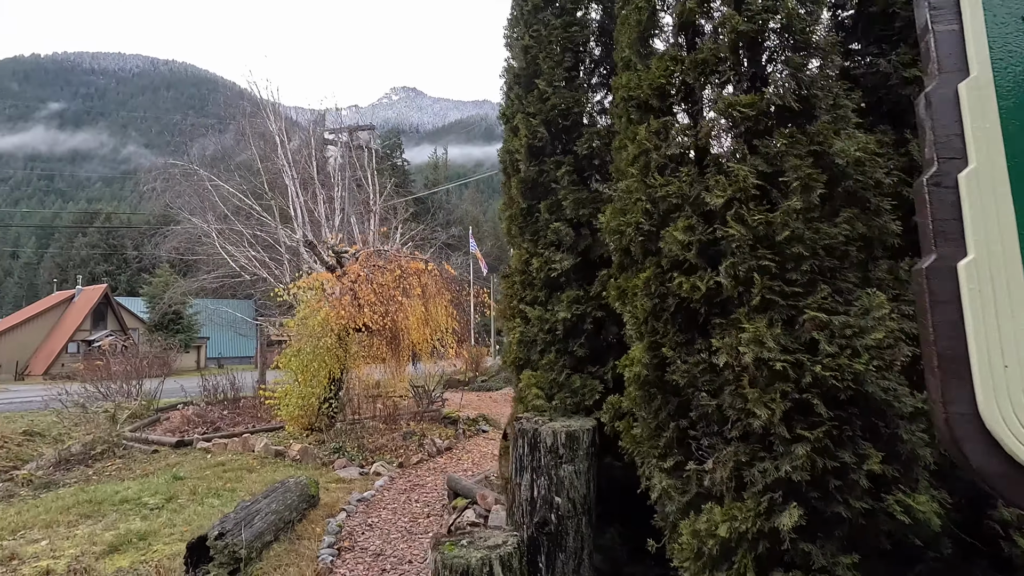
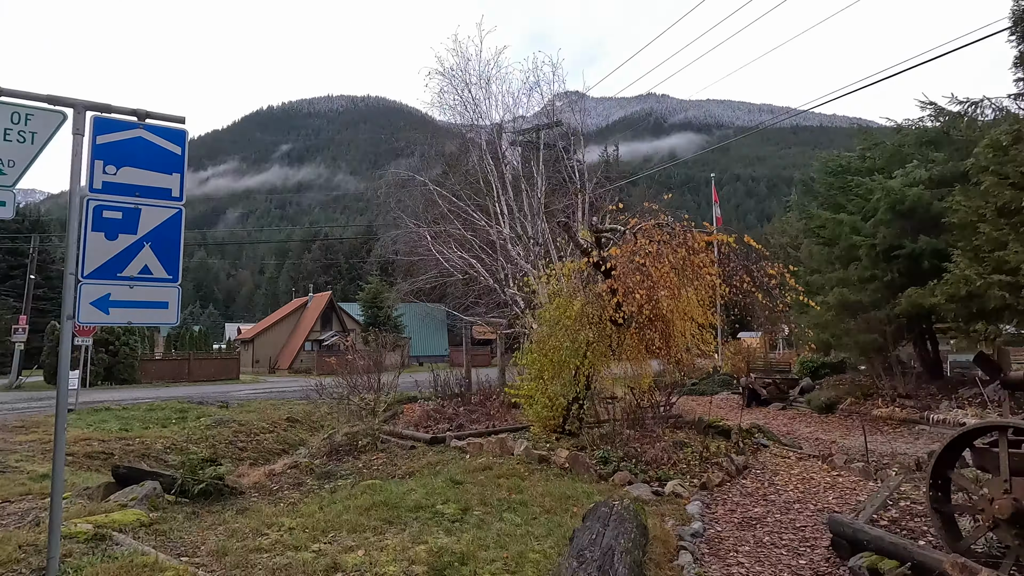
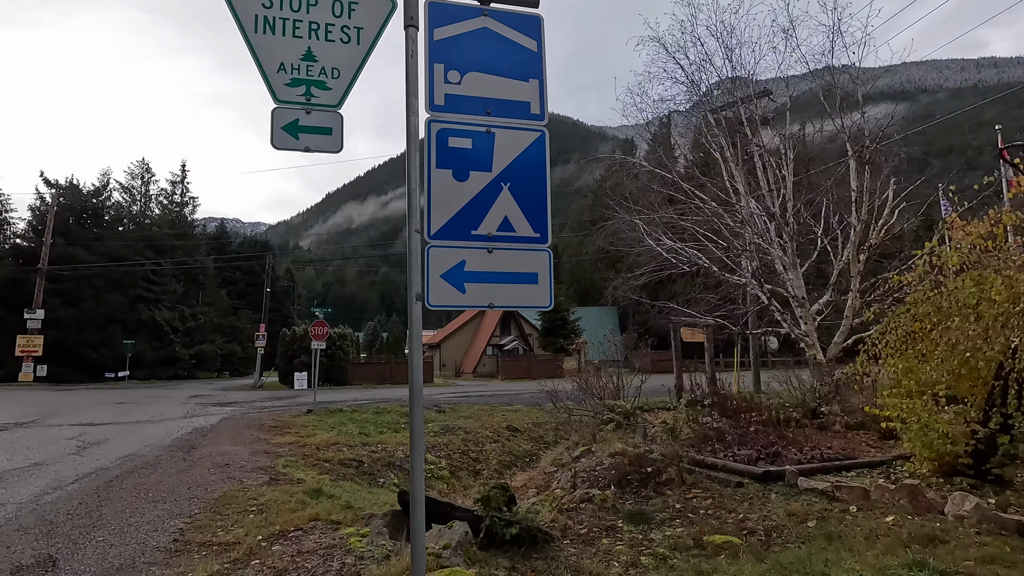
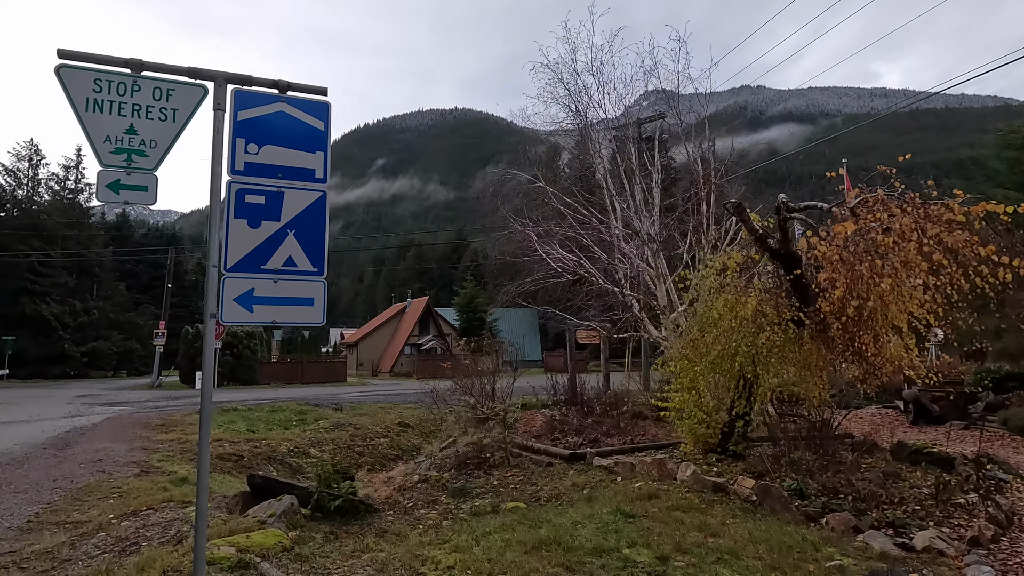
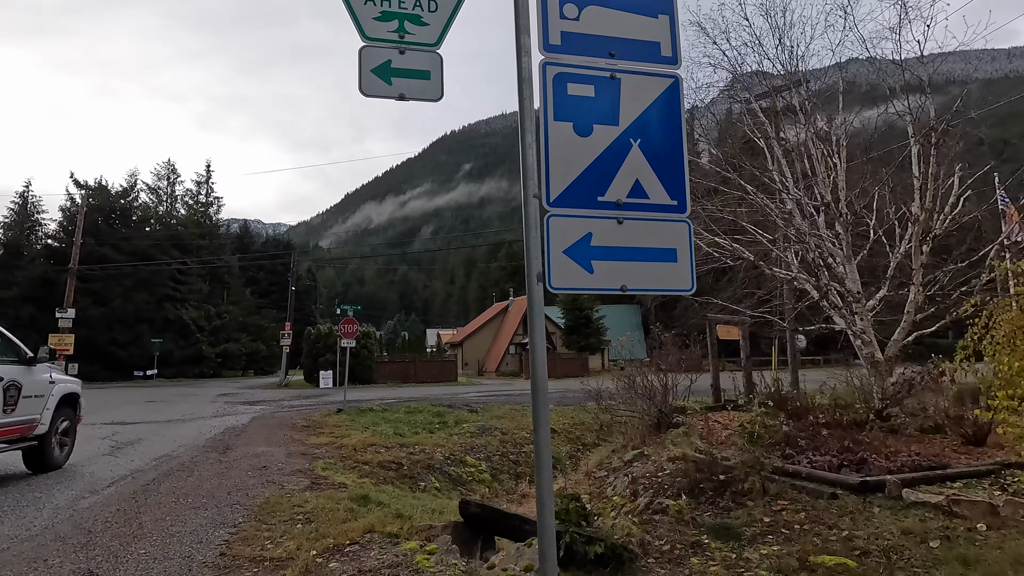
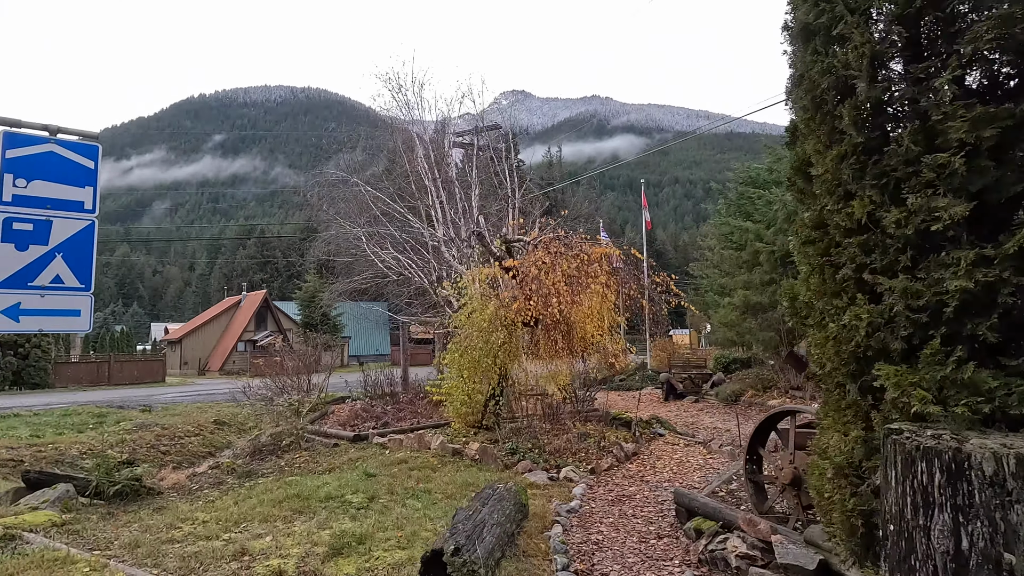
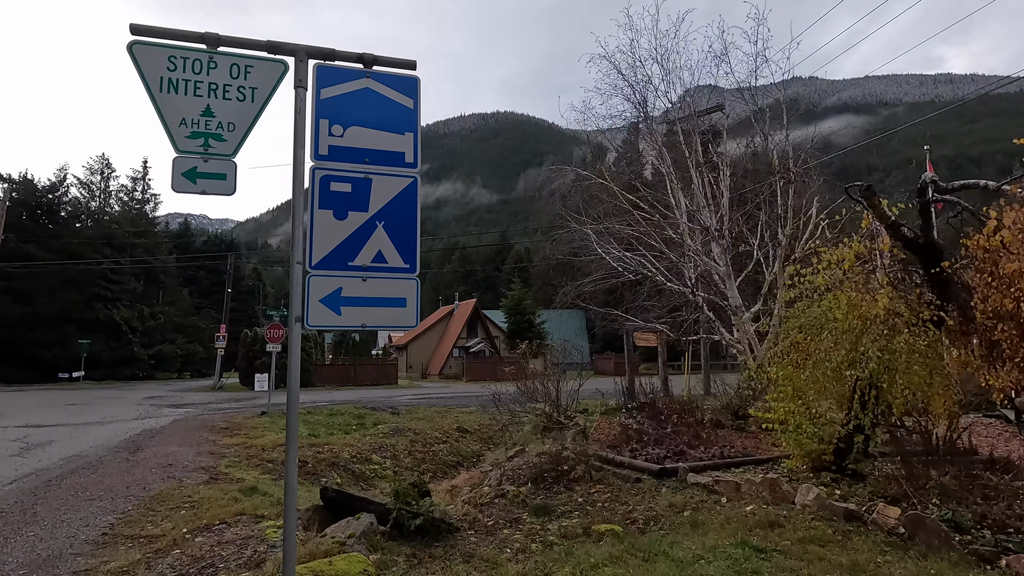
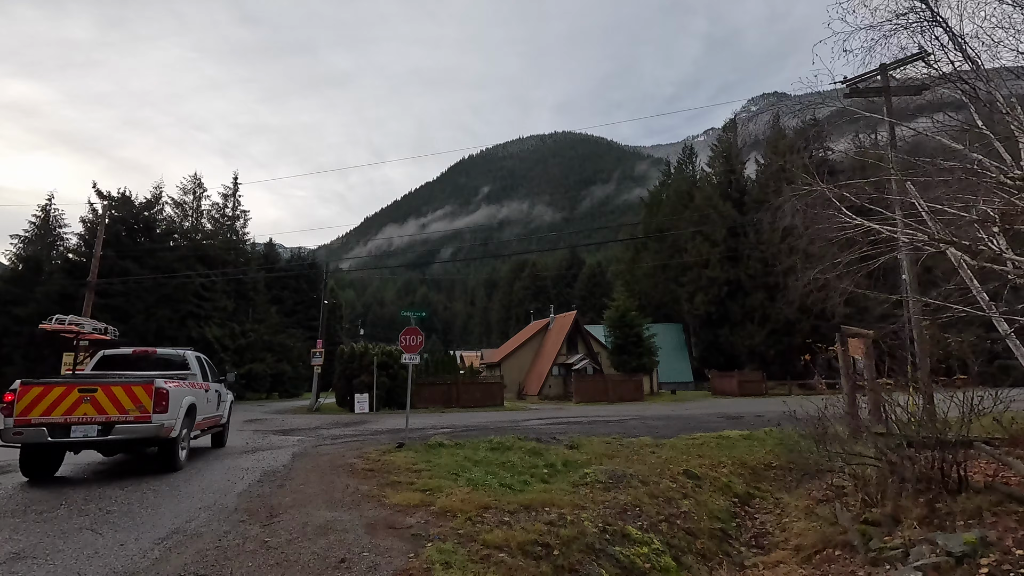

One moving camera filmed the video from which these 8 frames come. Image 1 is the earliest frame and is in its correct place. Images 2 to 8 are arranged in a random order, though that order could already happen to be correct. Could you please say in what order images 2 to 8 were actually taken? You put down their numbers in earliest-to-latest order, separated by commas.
6, 2, 4, 7, 3, 5, 8
